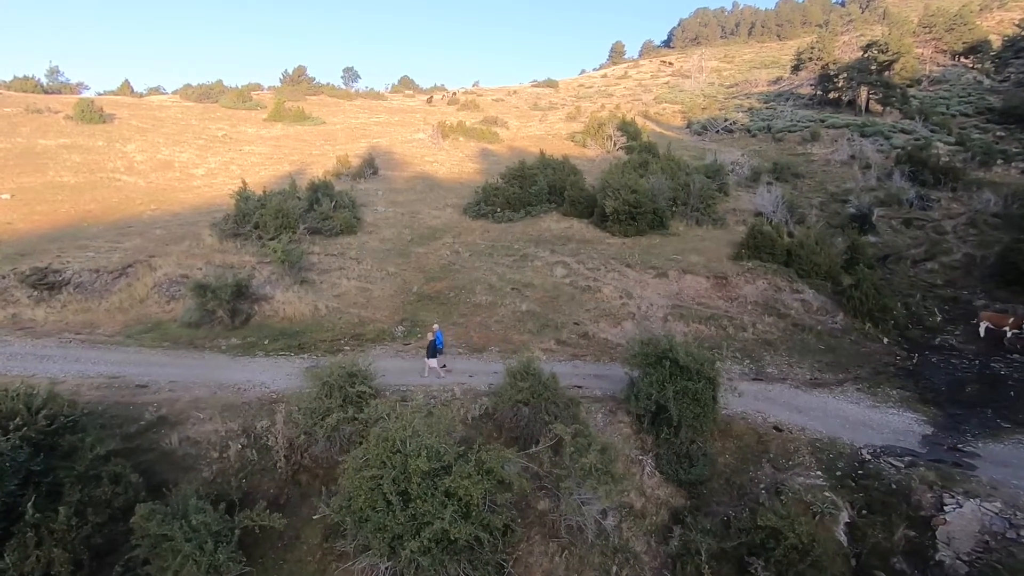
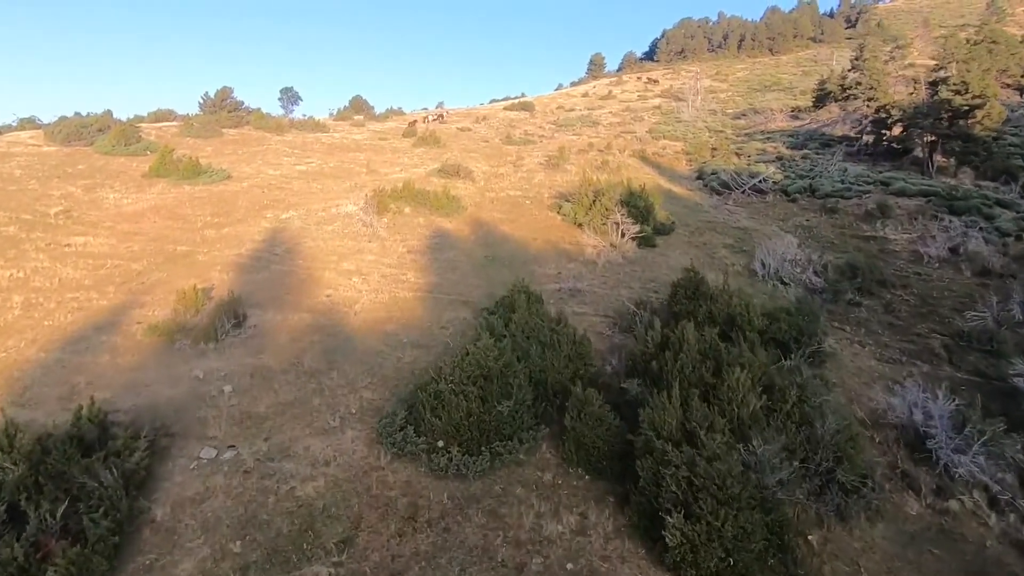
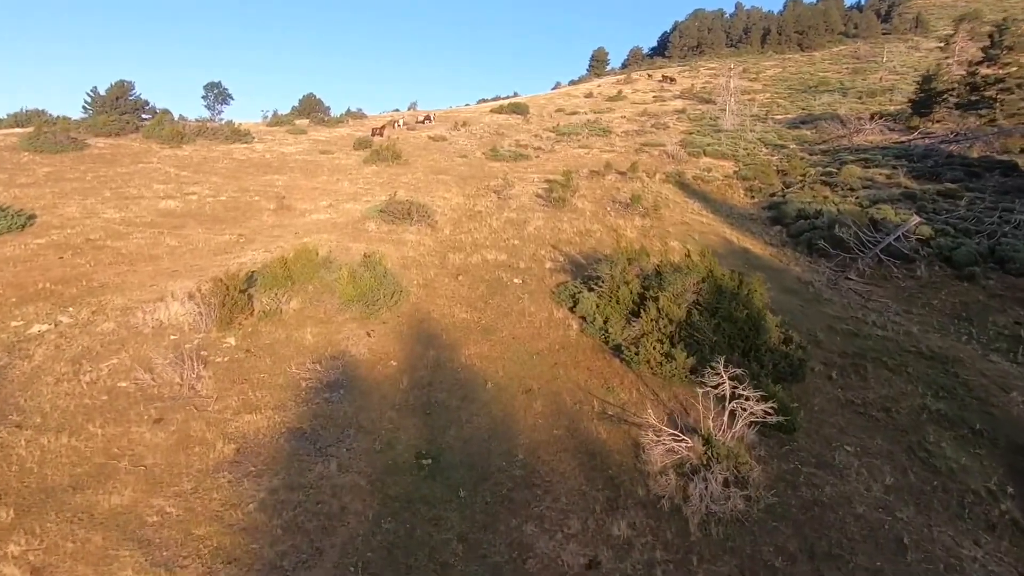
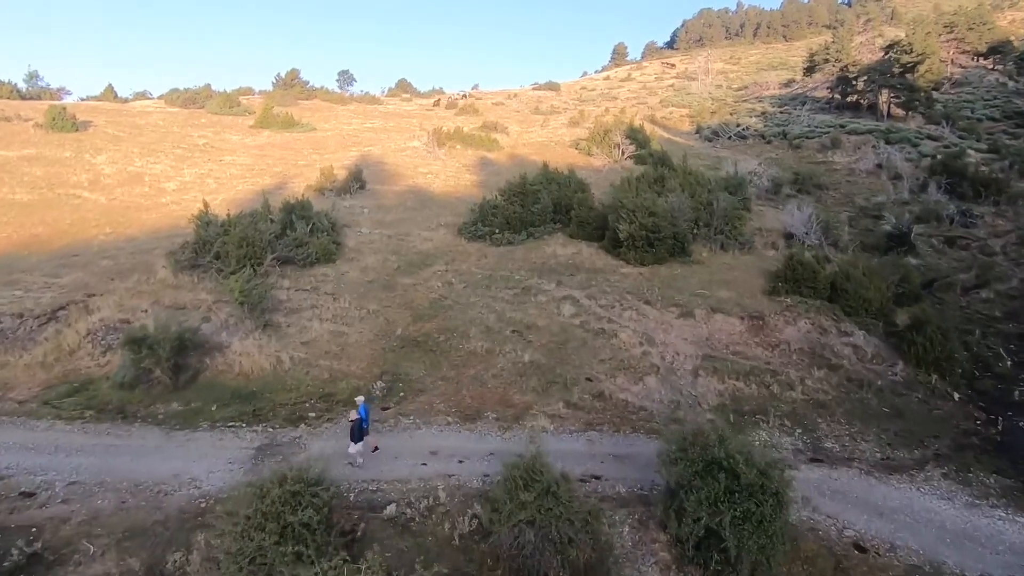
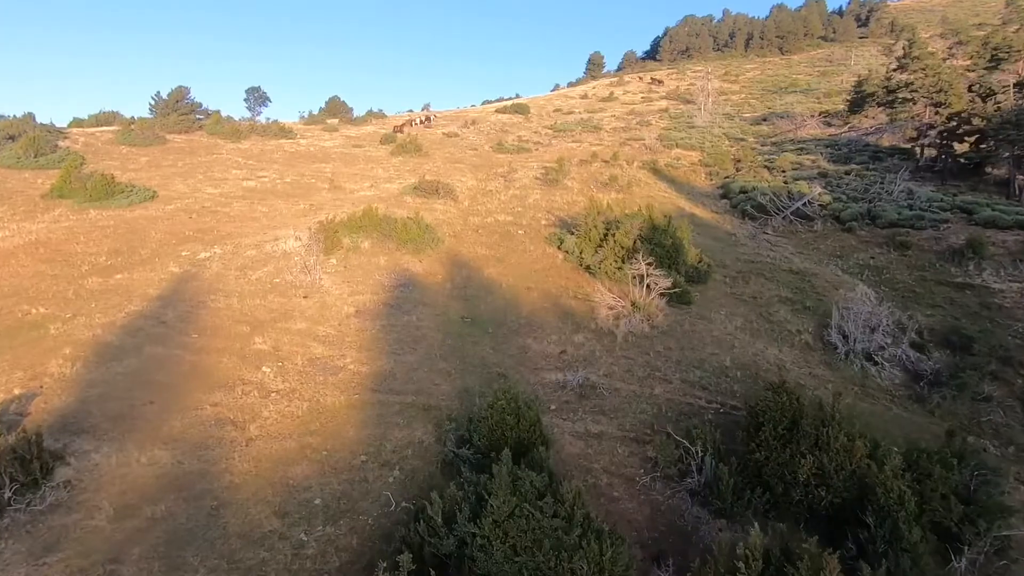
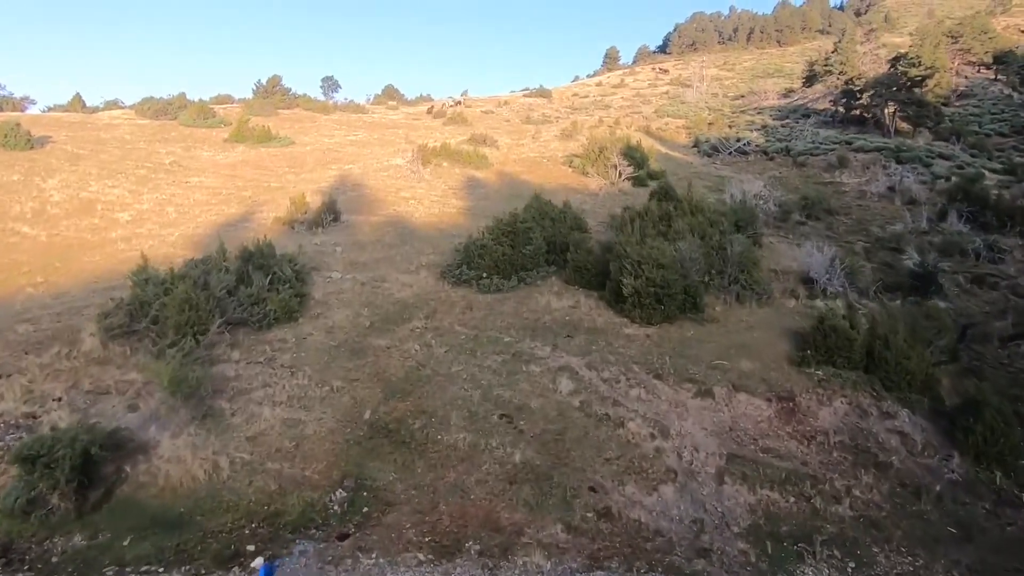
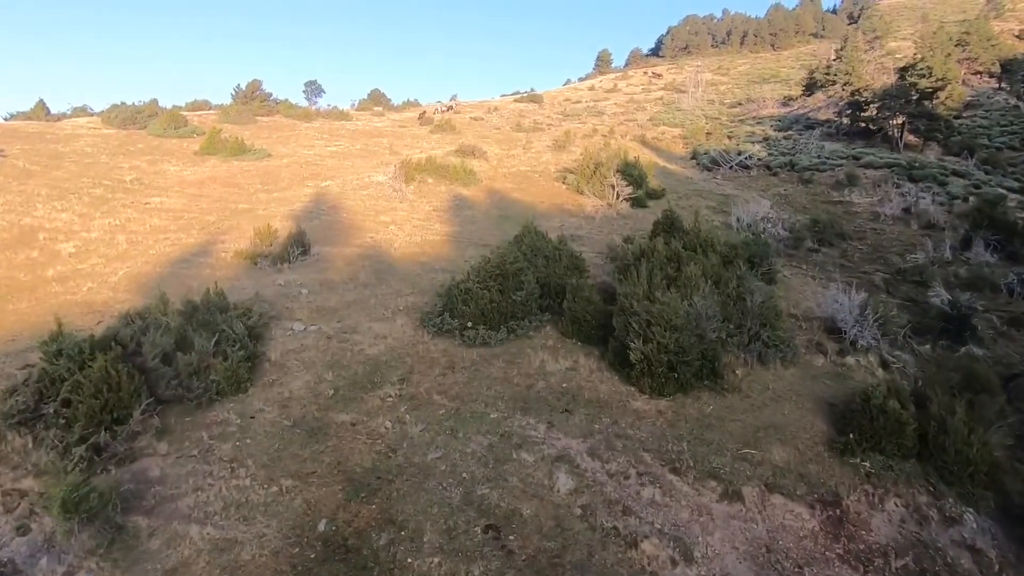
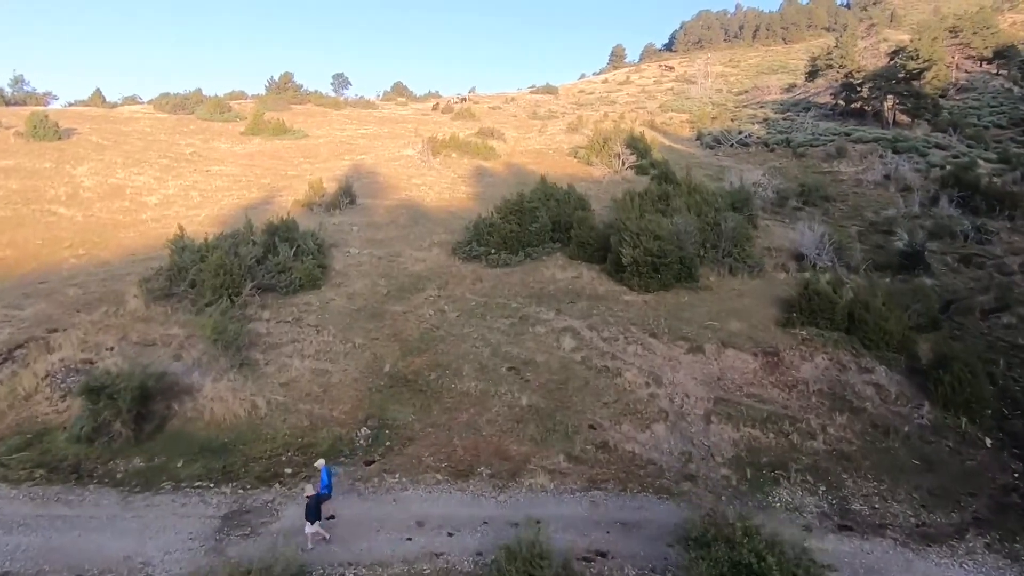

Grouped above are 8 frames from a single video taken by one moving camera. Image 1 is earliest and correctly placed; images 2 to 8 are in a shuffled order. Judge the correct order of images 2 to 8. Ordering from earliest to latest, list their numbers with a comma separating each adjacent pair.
4, 8, 6, 7, 2, 5, 3
